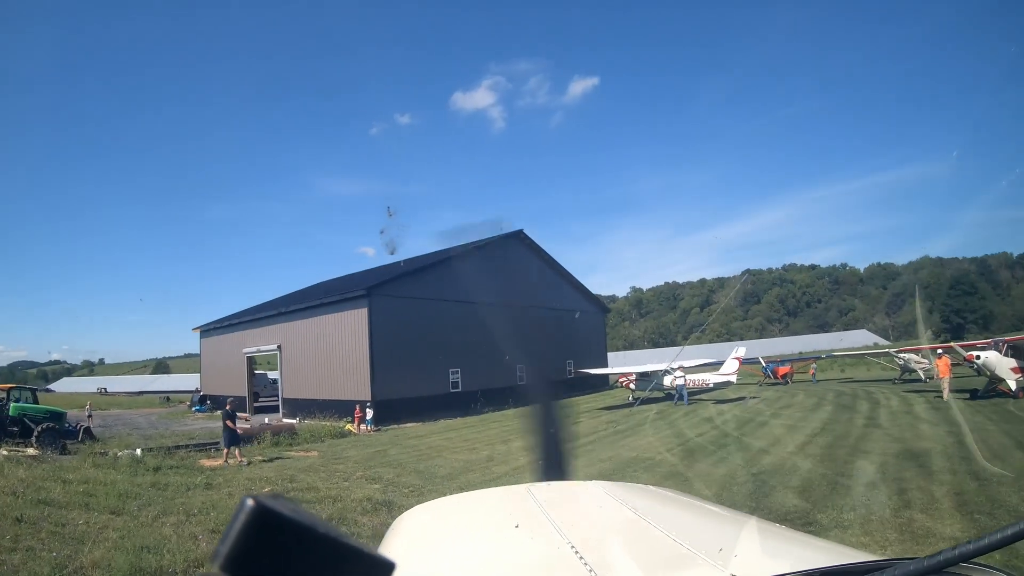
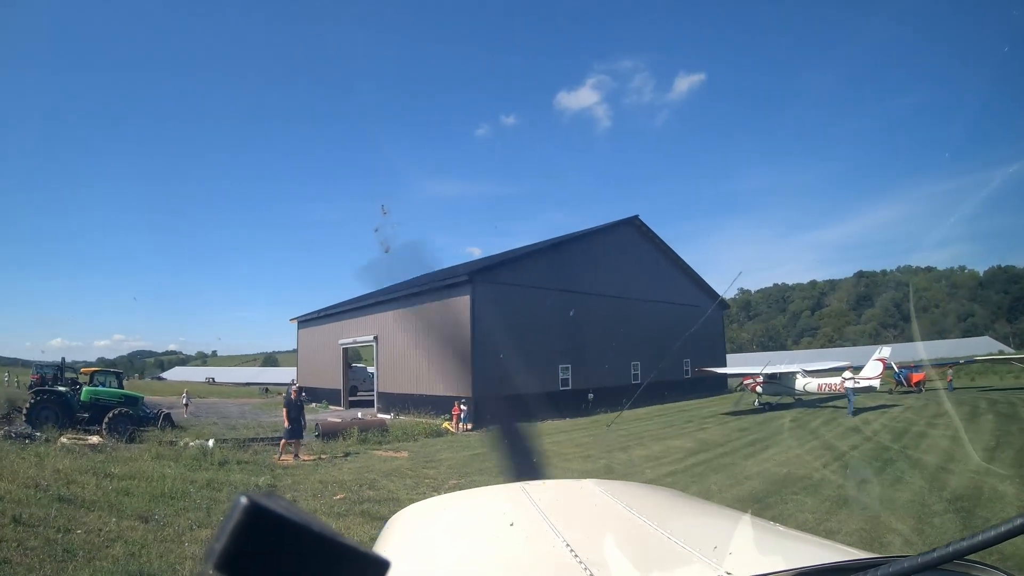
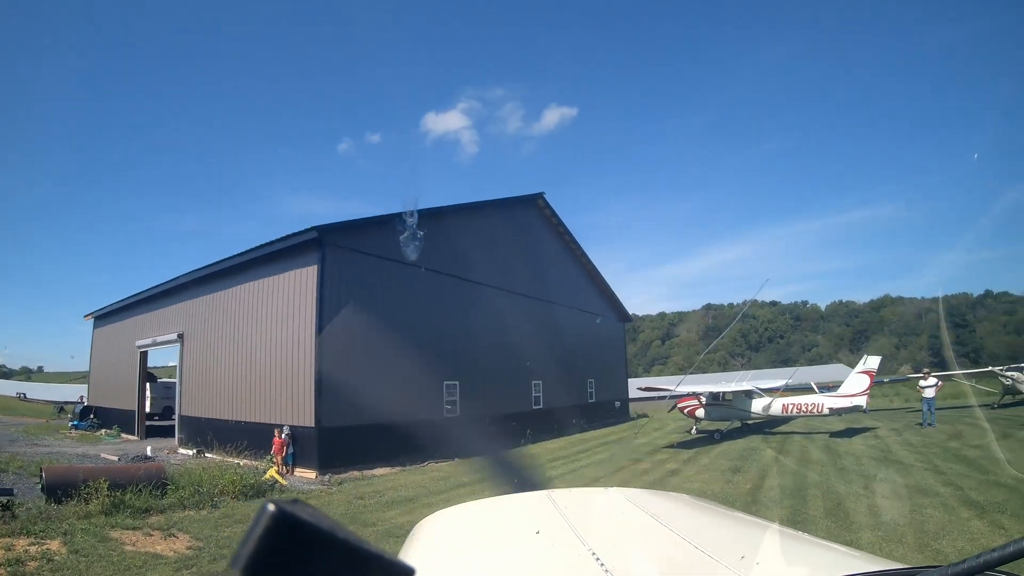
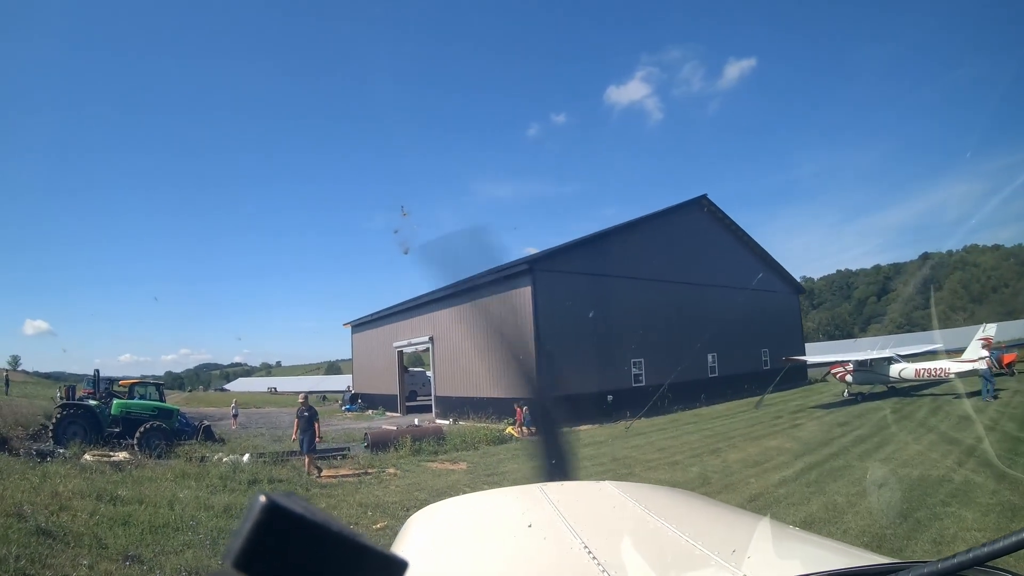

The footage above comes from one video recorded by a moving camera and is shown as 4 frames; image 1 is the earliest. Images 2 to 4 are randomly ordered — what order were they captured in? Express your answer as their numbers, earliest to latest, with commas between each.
2, 4, 3
